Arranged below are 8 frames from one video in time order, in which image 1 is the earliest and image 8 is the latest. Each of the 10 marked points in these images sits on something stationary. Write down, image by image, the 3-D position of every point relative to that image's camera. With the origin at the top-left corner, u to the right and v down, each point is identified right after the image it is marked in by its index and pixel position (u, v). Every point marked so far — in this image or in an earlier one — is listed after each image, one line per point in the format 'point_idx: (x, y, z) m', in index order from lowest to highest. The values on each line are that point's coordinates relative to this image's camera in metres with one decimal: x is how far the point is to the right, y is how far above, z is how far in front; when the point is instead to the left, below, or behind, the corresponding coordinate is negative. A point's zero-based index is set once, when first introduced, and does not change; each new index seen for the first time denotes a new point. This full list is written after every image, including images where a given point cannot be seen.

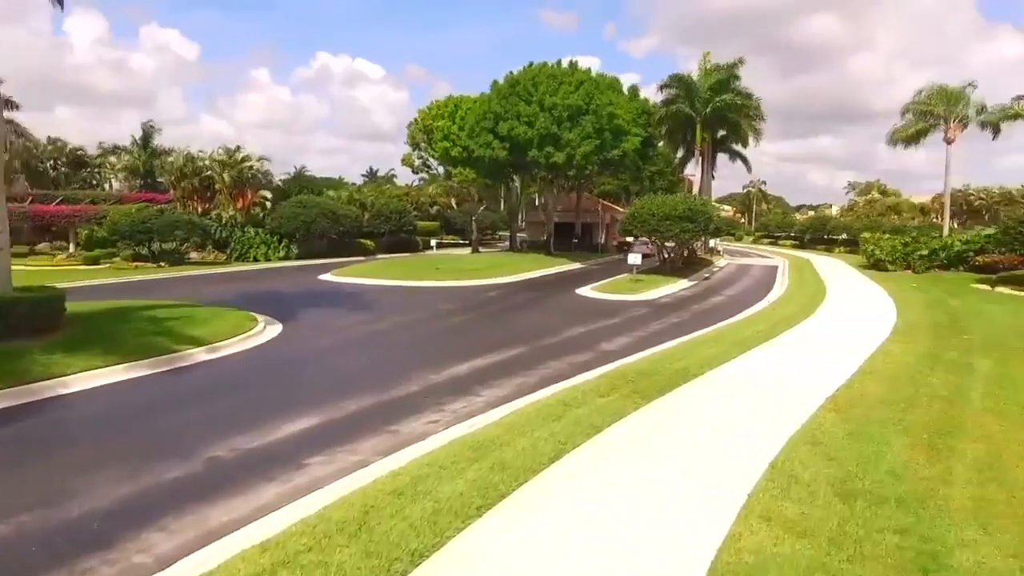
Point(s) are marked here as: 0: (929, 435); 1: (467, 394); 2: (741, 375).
0: (+6.0, -2.1, +9.3) m
1: (-0.8, -1.9, +11.3) m
2: (+4.5, -1.6, +12.6) m
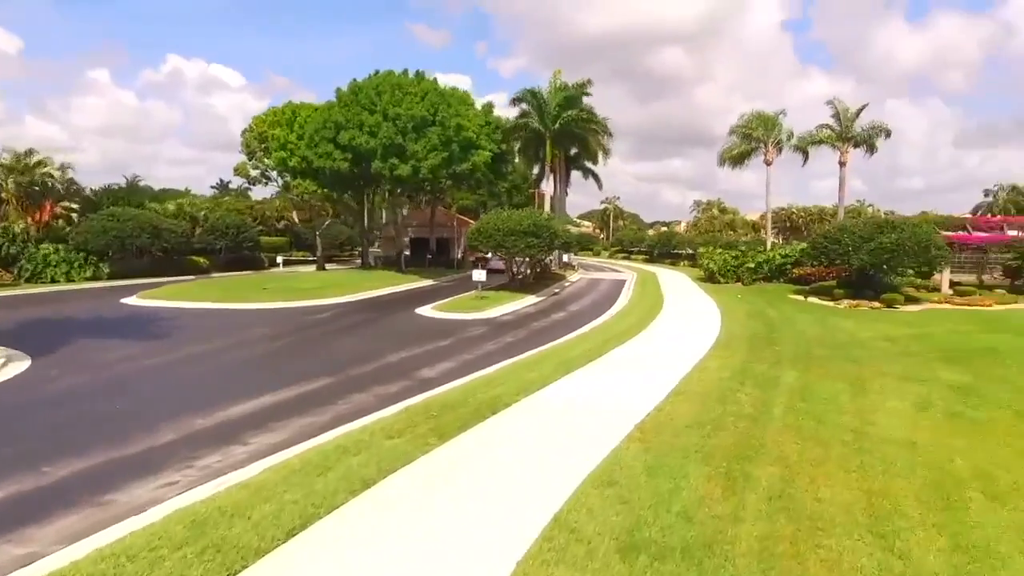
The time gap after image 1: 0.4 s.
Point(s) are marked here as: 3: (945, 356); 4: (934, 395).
0: (+2.9, -2.4, +8.8) m
1: (-4.1, -2.3, +9.5) m
2: (+0.9, -2.0, +11.8) m
3: (+11.4, -1.8, +17.0) m
4: (+8.6, -2.2, +13.1) m
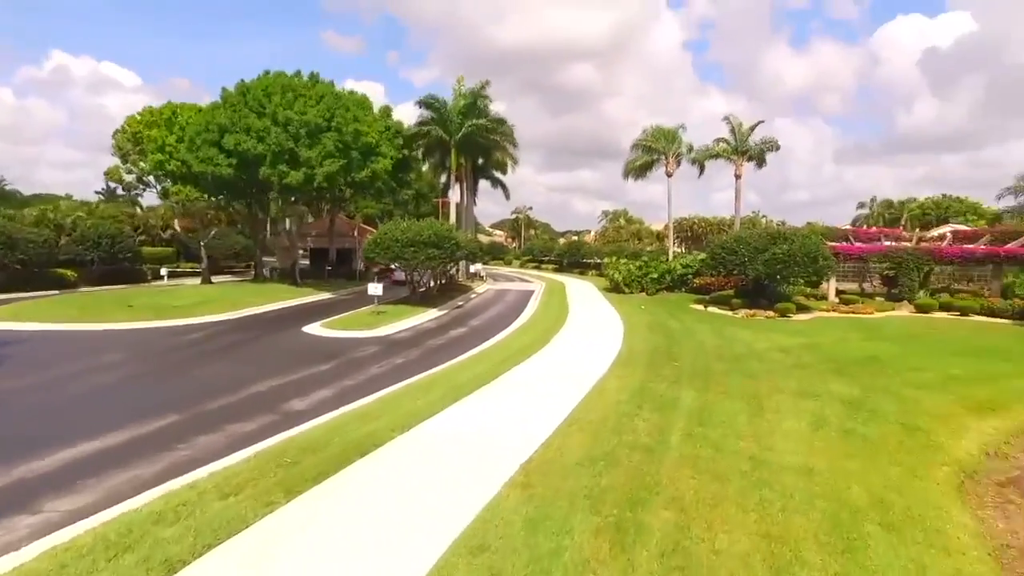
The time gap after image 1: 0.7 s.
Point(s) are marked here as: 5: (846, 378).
0: (+1.3, -2.7, +7.8) m
1: (-5.8, -2.6, +7.5) m
2: (-1.2, -2.3, +10.5) m
3: (+8.6, -2.1, +17.1) m
4: (+6.3, -2.5, +12.9) m
5: (+8.1, -2.2, +15.7) m
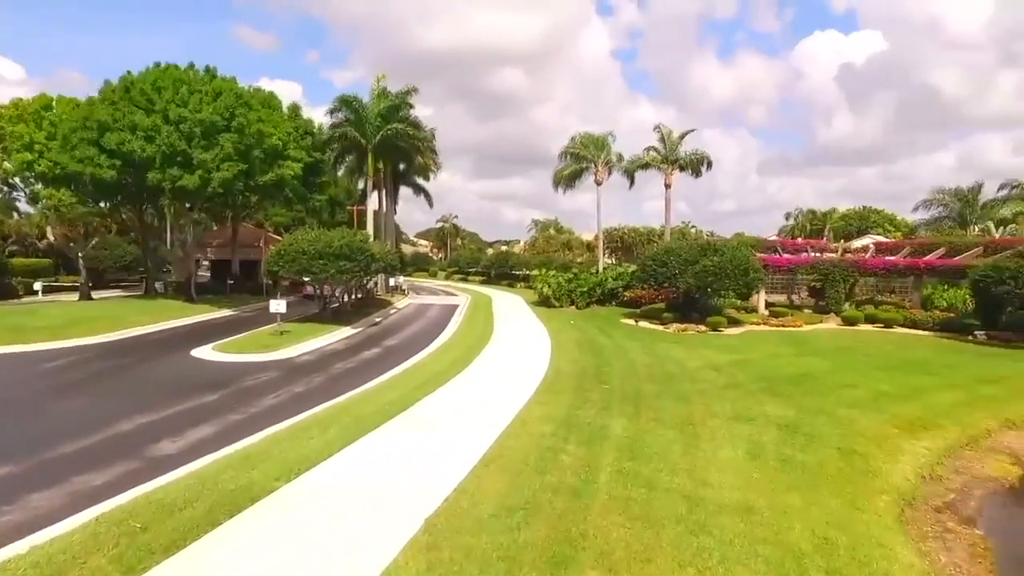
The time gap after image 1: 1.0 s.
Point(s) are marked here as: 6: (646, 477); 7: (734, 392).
0: (+0.3, -2.9, +6.7) m
1: (-6.7, -2.9, +5.7) m
2: (-2.4, -2.6, +9.1) m
3: (+6.6, -2.5, +16.7) m
4: (+4.7, -2.8, +12.2) m
5: (+6.3, -2.6, +15.2) m
6: (+2.0, -2.8, +9.5) m
7: (+5.4, -2.5, +15.6) m
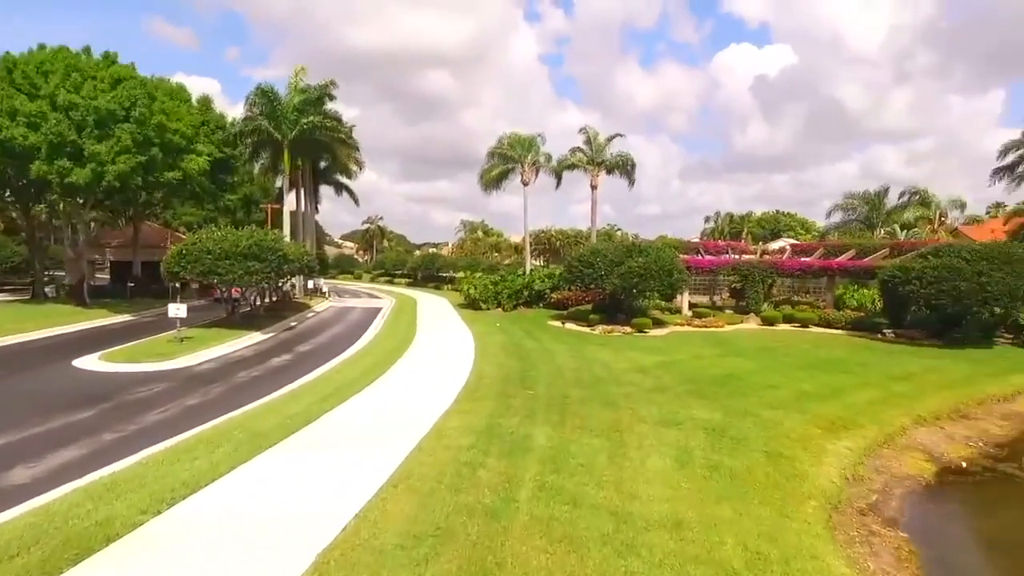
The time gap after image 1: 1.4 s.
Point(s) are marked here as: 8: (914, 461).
0: (-0.6, -2.9, +5.8) m
1: (-7.5, -2.9, +4.0) m
2: (-3.6, -2.6, +7.9) m
3: (+4.6, -2.5, +16.4) m
4: (+3.3, -2.8, +11.7) m
5: (+4.4, -2.6, +14.9) m
6: (+0.8, -2.8, +8.8) m
7: (+3.5, -2.5, +15.2) m
8: (+8.5, -3.6, +13.6) m
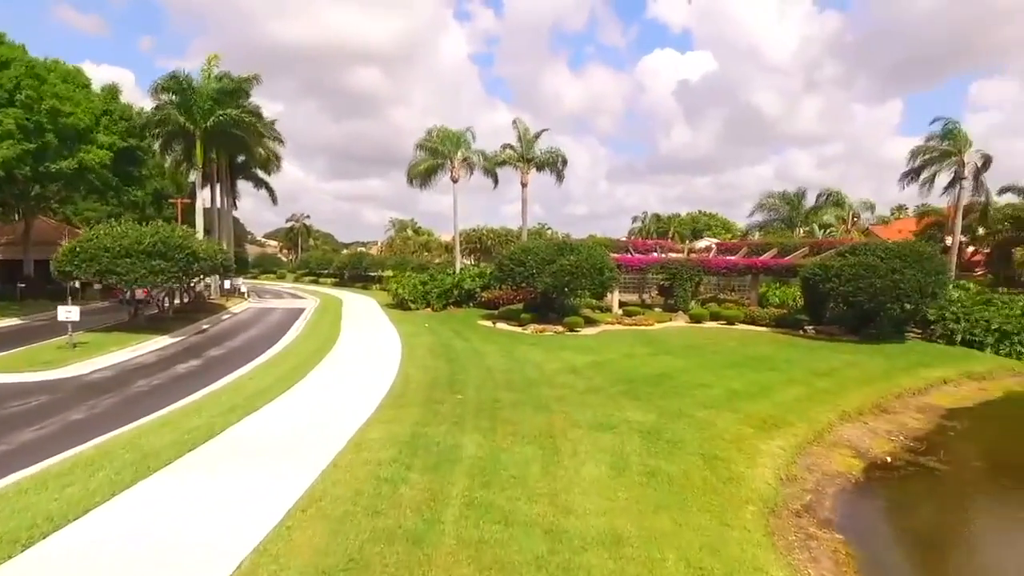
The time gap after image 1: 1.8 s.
0: (-1.2, -2.9, +4.9) m
1: (-7.8, -2.9, +2.4) m
2: (-4.4, -2.6, +6.7) m
3: (+2.8, -2.5, +16.0) m
4: (+2.0, -2.8, +11.3) m
5: (+2.8, -2.6, +14.6) m
6: (-0.1, -2.8, +8.1) m
7: (+1.9, -2.5, +14.7) m
8: (+7.0, -3.6, +13.7) m
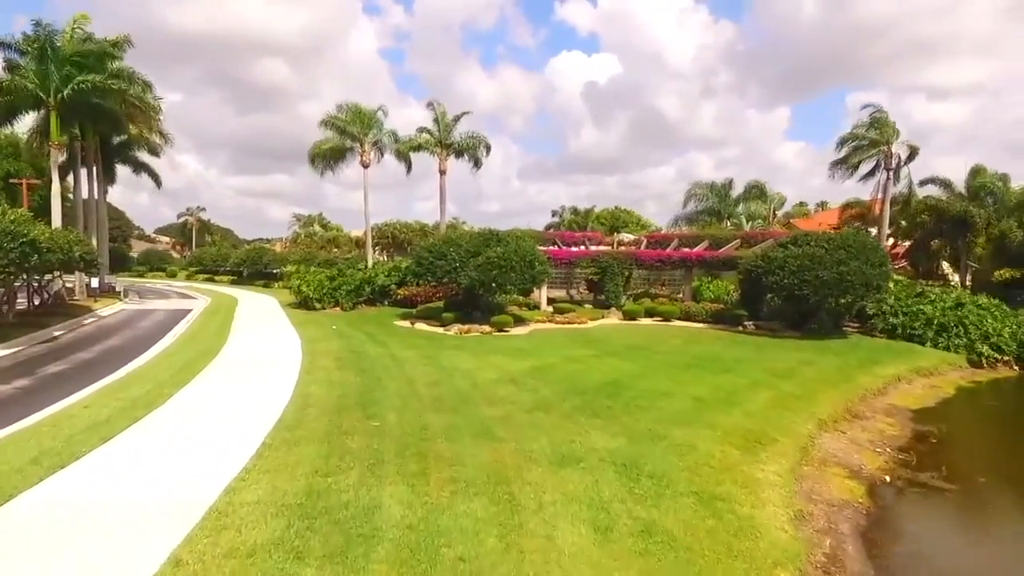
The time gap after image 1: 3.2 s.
0: (-1.1, -2.8, +1.7) m
1: (-7.3, -2.9, -1.6) m
2: (-4.5, -2.6, +3.1) m
3: (+1.4, -2.3, +13.3) m
4: (+1.2, -2.7, +8.5) m
5: (+1.6, -2.4, +11.8) m
6: (-0.5, -2.7, +5.0) m
7: (+0.6, -2.4, +11.9) m
8: (+5.9, -3.4, +11.6) m
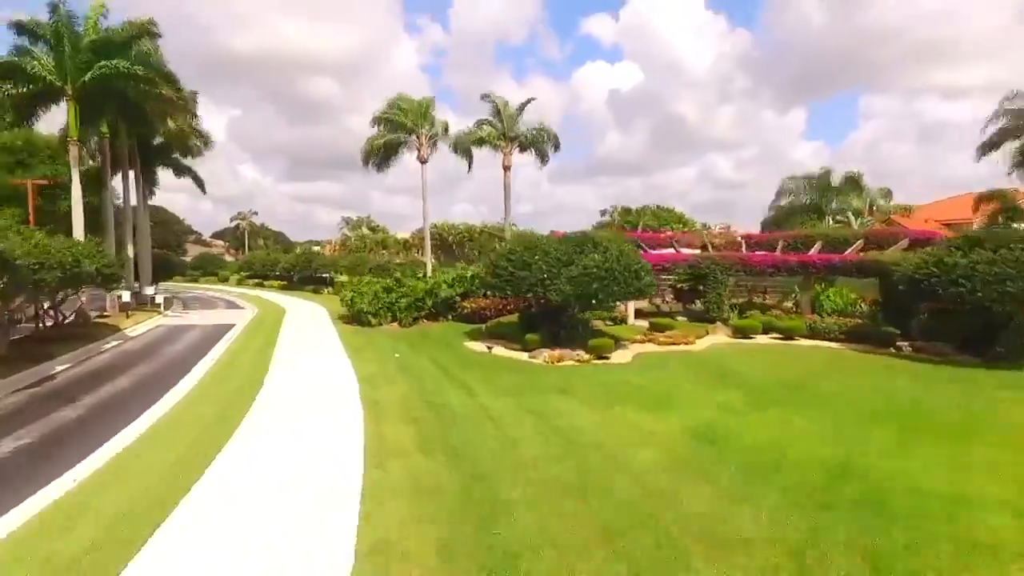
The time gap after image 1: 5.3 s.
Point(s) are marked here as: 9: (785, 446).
0: (+0.7, -3.4, -3.0) m
1: (-5.7, -3.6, -5.9) m
2: (-2.6, -3.2, -1.4) m
3: (+3.9, -2.9, +8.4) m
4: (+3.4, -3.2, +3.6) m
5: (+4.0, -3.0, +6.9) m
6: (+1.5, -3.3, +0.3) m
7: (+3.0, -2.9, +7.1) m
8: (+8.2, -3.9, +6.4) m
9: (+4.9, -2.8, +11.6) m
